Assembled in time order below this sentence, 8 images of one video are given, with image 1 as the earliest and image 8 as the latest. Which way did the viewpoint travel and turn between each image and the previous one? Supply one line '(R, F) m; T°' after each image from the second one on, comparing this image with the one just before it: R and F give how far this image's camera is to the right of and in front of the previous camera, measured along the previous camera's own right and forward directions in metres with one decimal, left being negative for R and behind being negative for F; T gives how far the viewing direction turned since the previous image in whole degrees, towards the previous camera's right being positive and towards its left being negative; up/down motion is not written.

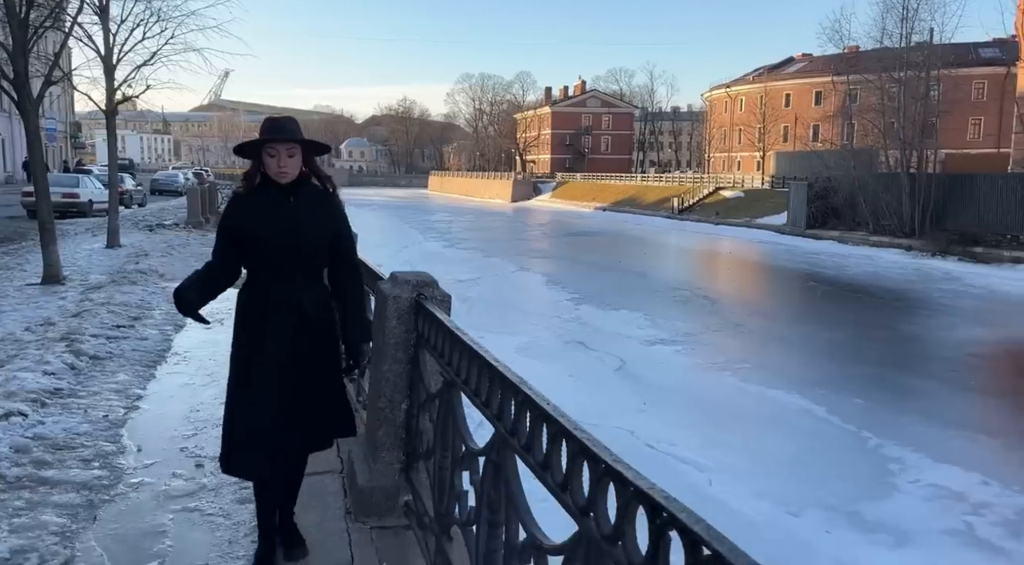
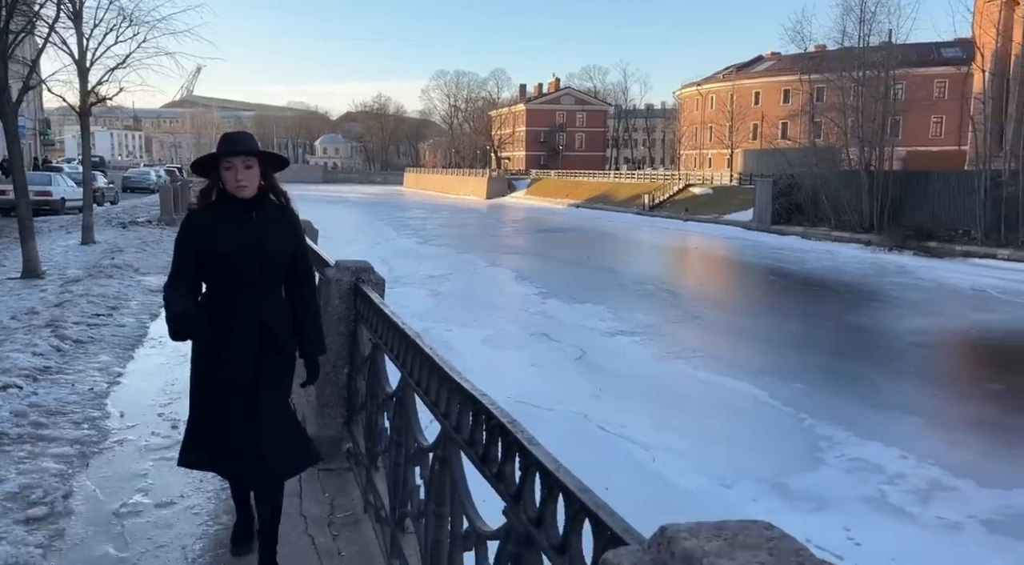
(+0.2, -0.5) m; +2°
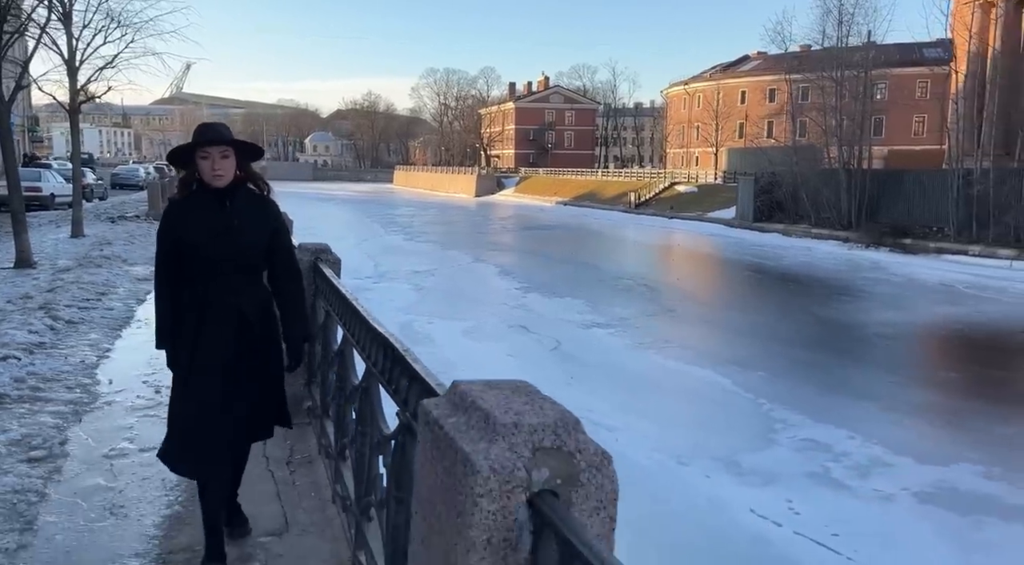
(+0.2, -0.4) m; +1°
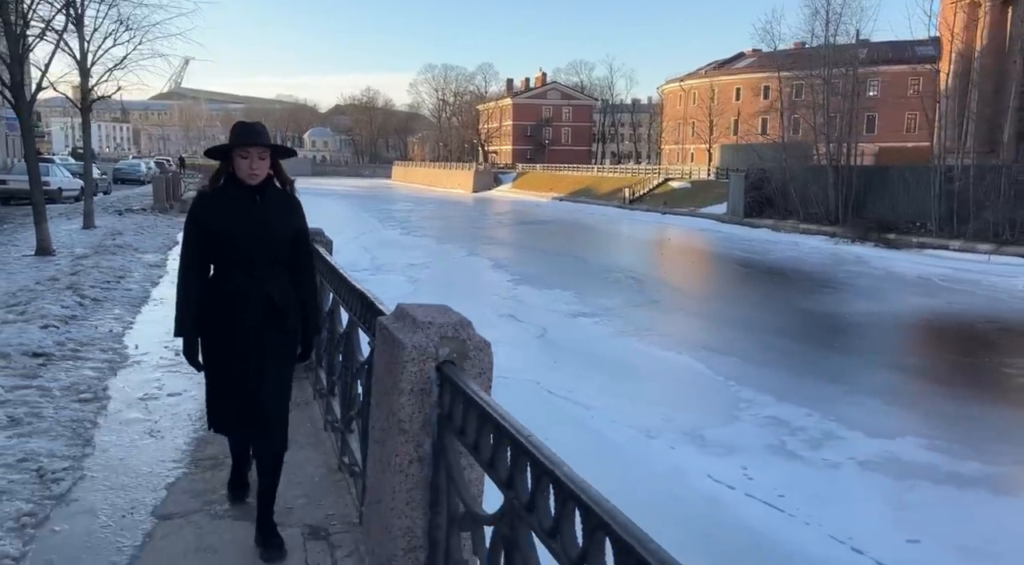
(+0.2, -0.6) m; 0°
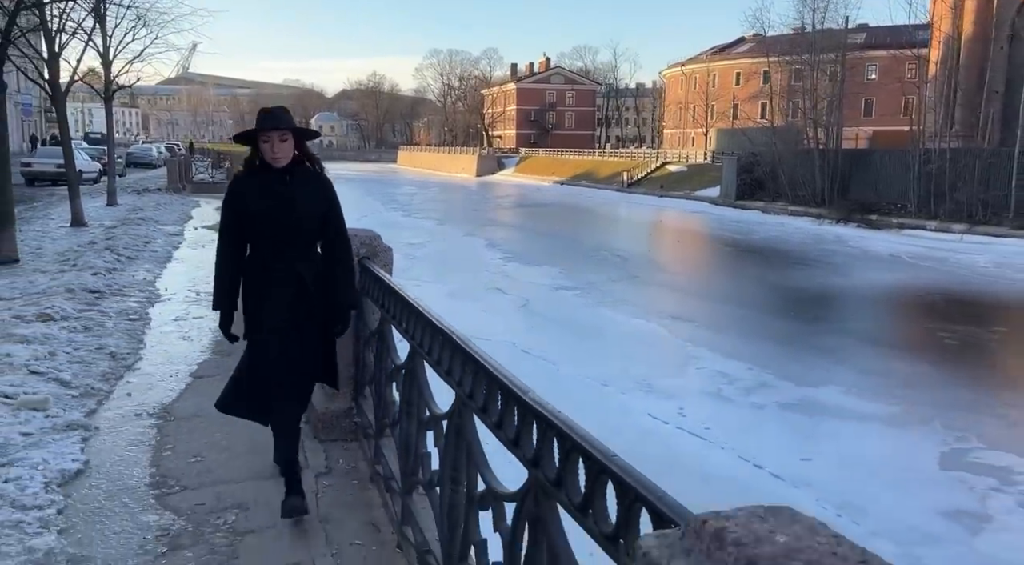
(+0.4, -1.1) m; -1°
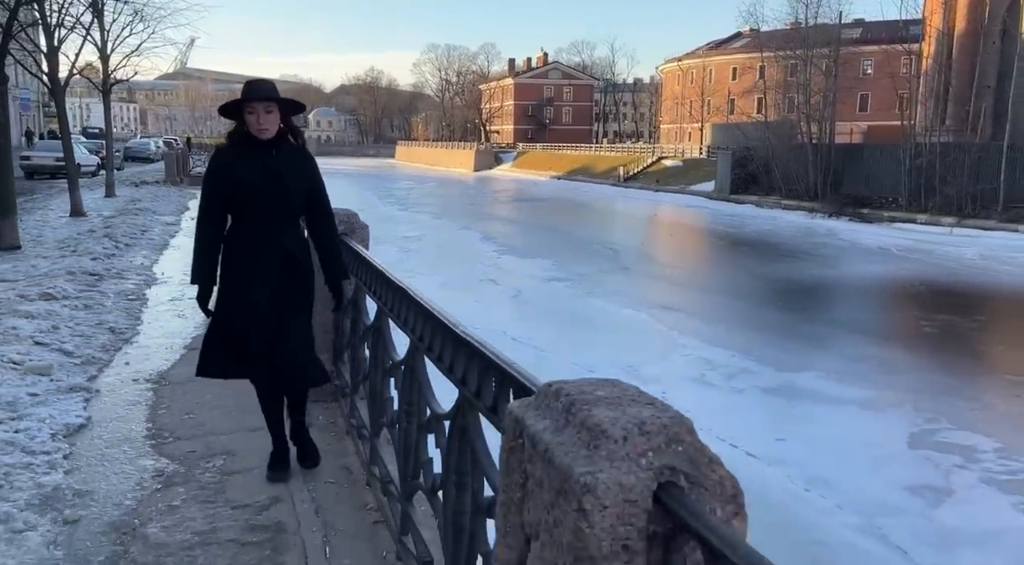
(+0.1, -0.2) m; 0°
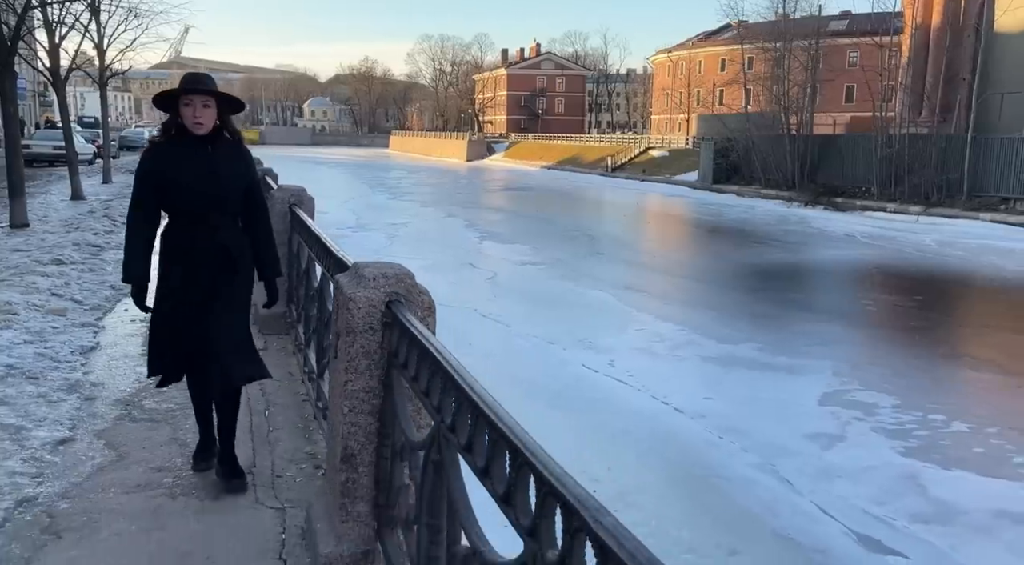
(+0.4, -0.8) m; 0°
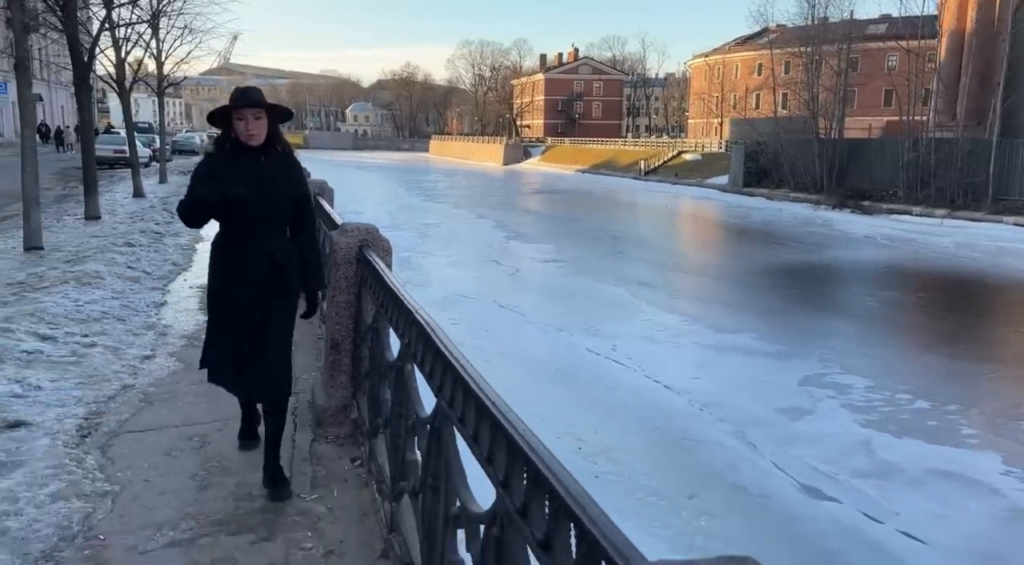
(+0.3, -0.9) m; -3°
